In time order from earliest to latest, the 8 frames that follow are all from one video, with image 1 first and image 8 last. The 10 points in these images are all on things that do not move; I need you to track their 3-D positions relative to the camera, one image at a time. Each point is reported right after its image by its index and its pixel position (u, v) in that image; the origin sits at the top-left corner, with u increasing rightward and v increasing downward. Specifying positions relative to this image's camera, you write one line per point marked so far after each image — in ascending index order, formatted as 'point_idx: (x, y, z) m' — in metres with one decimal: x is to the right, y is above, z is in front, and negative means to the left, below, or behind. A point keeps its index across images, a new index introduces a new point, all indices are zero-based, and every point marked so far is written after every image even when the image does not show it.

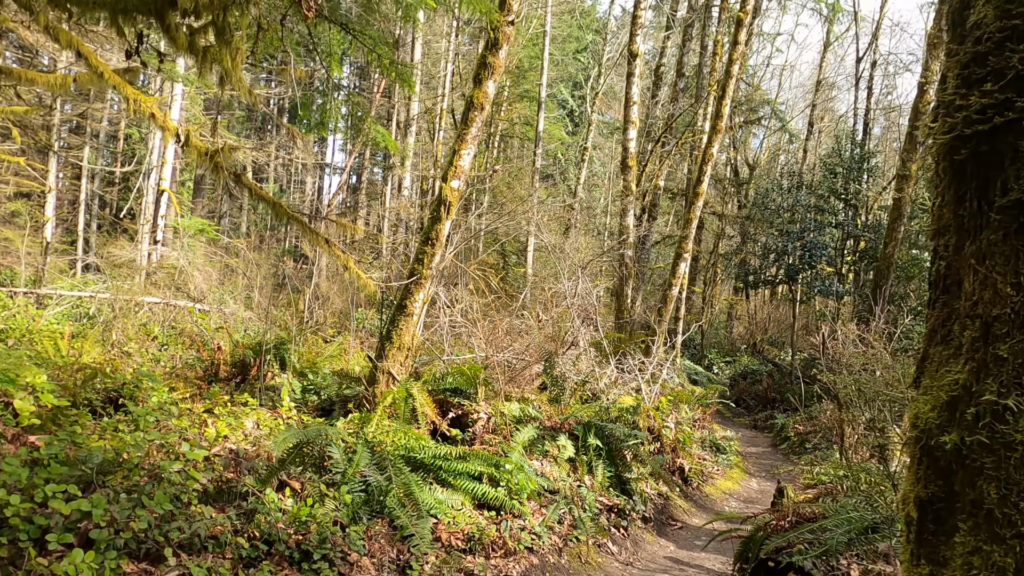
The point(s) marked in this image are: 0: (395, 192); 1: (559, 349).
0: (-2.8, +2.3, +16.4) m
1: (+0.5, -0.6, +7.0) m
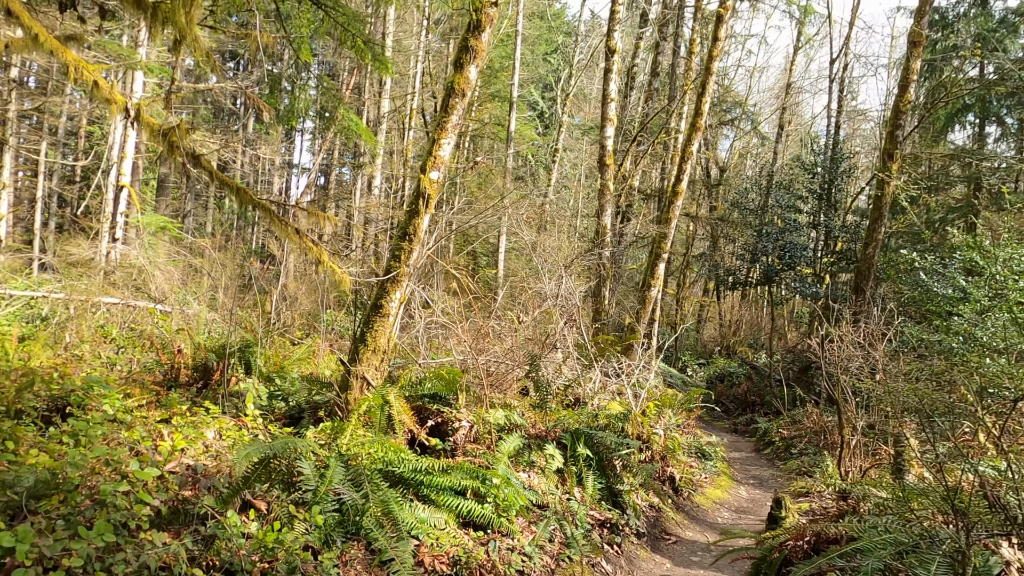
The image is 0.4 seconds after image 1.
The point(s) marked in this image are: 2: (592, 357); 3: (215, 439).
0: (-3.5, +2.3, +15.9) m
1: (+0.3, -0.6, +6.7) m
2: (+0.8, -0.7, +6.8) m
3: (-1.8, -0.9, +4.2) m
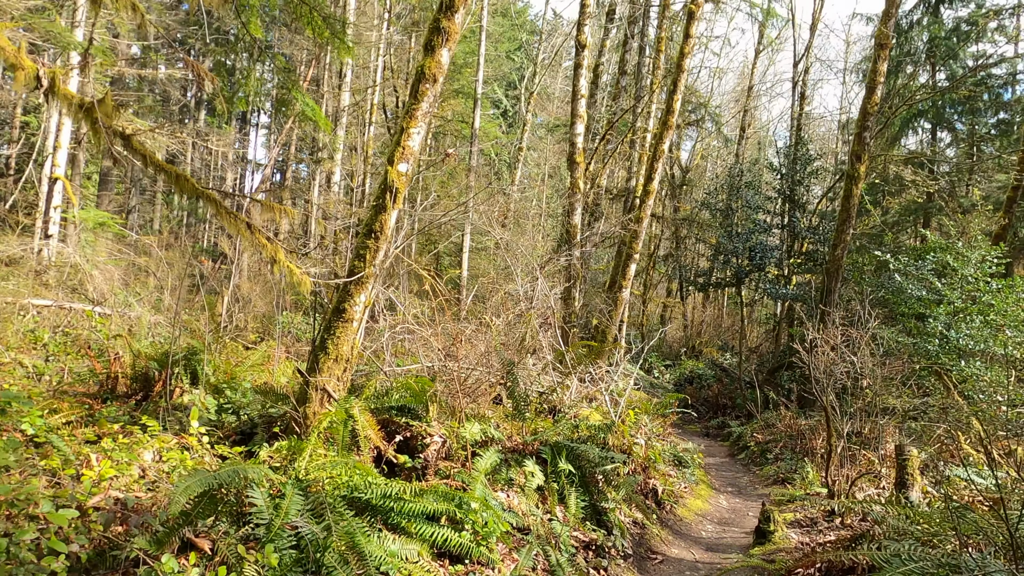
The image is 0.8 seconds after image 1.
0: (-4.3, +2.3, +15.3) m
1: (0.0, -0.7, +6.3) m
2: (+0.5, -0.7, +6.4) m
3: (-2.0, -1.0, +3.7) m
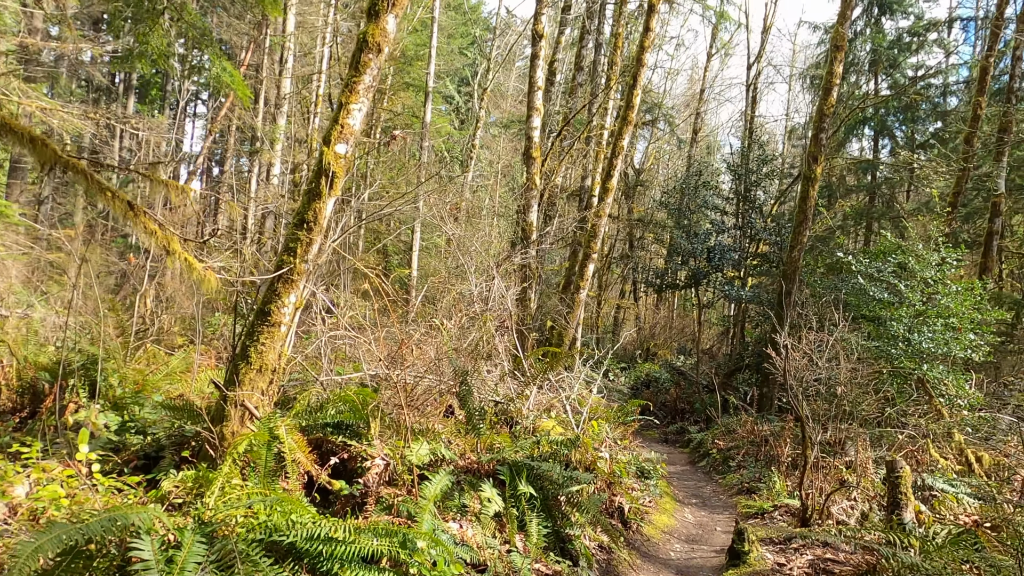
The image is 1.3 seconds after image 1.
0: (-5.3, +2.3, +14.4) m
1: (-0.4, -0.7, +5.7) m
2: (+0.1, -0.7, +5.9) m
3: (-2.2, -0.9, +3.0) m
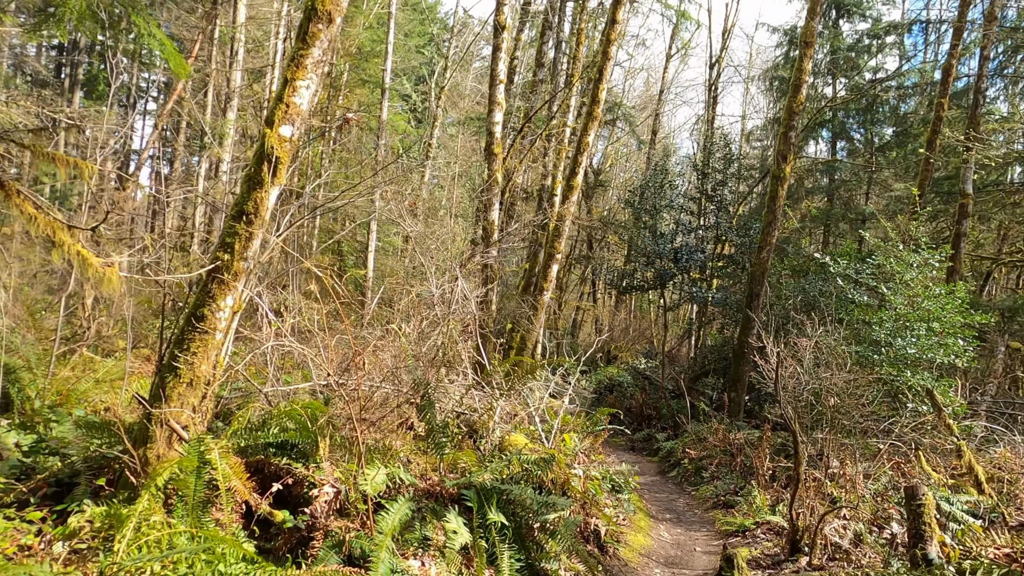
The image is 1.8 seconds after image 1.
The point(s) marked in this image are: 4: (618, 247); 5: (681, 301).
0: (-6.1, +2.3, +13.6) m
1: (-0.6, -0.7, +5.2) m
2: (-0.2, -0.7, +5.5) m
3: (-2.3, -0.9, +2.4) m
4: (+2.7, +1.1, +17.3) m
5: (+3.5, -0.3, +13.7) m
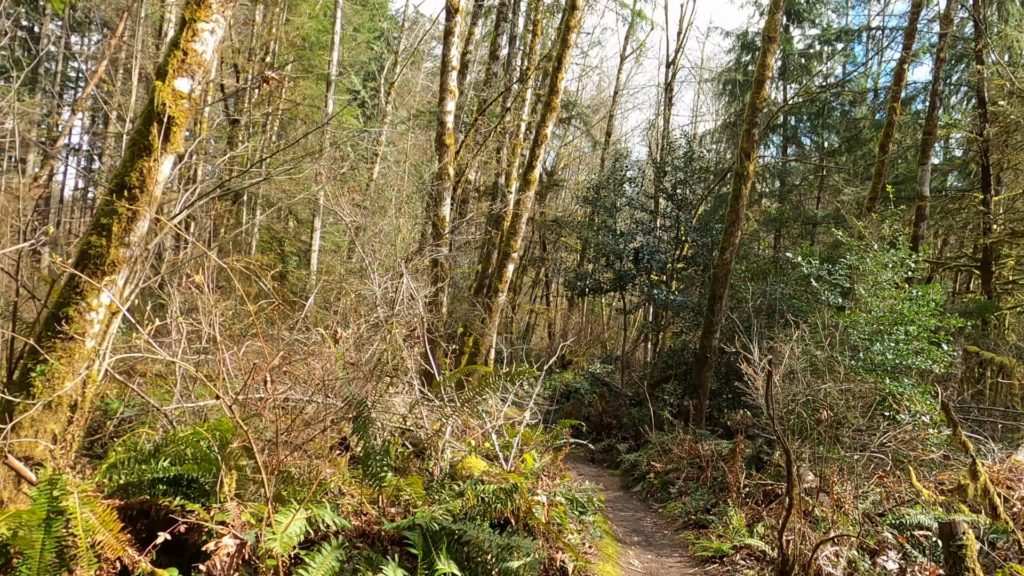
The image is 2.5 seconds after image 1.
0: (-7.0, +2.3, +12.4) m
1: (-0.9, -0.7, +4.5) m
2: (-0.5, -0.7, +4.8) m
3: (-2.4, -0.9, +1.5) m
4: (+1.5, +1.0, +16.8) m
5: (+2.5, -0.3, +13.3) m
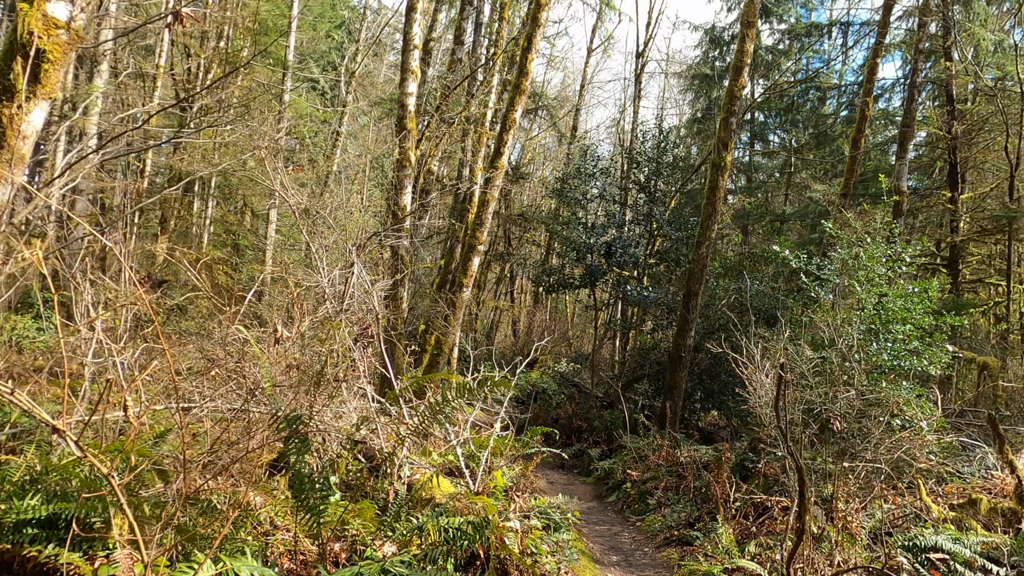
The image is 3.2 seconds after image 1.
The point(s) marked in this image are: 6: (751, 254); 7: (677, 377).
0: (-7.6, +2.4, +11.4) m
1: (-1.1, -0.6, +3.9) m
2: (-0.7, -0.7, +4.1) m
3: (-2.4, -0.9, +0.8) m
4: (+0.7, +1.1, +16.3) m
5: (+1.8, -0.2, +12.8) m
6: (+4.3, +0.6, +12.3) m
7: (+2.3, -1.2, +9.2) m
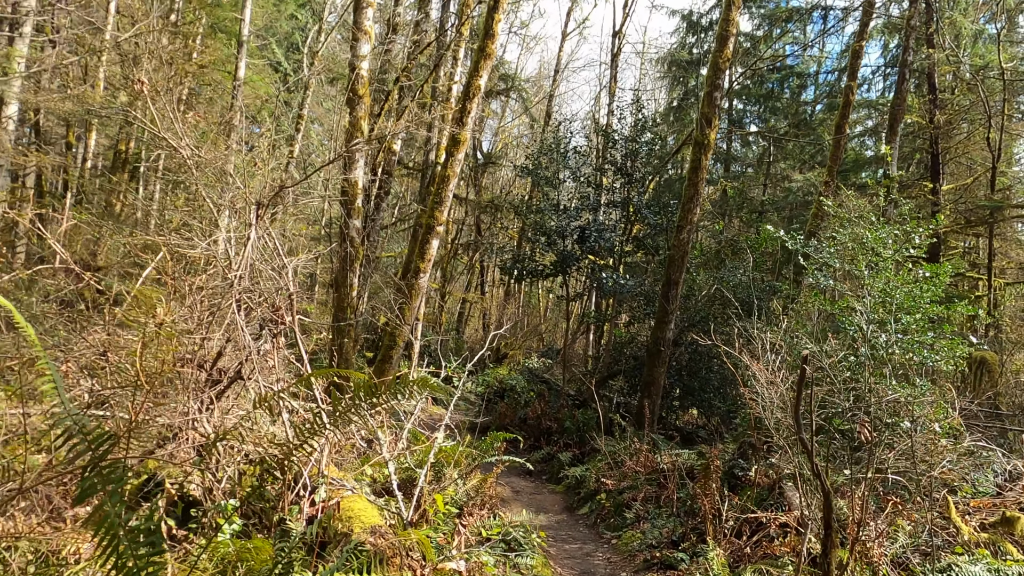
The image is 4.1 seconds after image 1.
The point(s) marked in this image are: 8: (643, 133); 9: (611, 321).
0: (-8.1, +2.6, +10.3) m
1: (-1.4, -0.5, +3.0) m
2: (-1.0, -0.5, +3.3) m
3: (-2.5, -0.7, -0.1) m
4: (0.0, +1.3, +15.4) m
5: (+1.3, -0.1, +12.0) m
6: (+3.8, +0.8, +11.6) m
7: (+1.8, -1.1, +8.5) m
8: (+2.1, +2.5, +11.2) m
9: (+1.6, -0.5, +10.9) m
